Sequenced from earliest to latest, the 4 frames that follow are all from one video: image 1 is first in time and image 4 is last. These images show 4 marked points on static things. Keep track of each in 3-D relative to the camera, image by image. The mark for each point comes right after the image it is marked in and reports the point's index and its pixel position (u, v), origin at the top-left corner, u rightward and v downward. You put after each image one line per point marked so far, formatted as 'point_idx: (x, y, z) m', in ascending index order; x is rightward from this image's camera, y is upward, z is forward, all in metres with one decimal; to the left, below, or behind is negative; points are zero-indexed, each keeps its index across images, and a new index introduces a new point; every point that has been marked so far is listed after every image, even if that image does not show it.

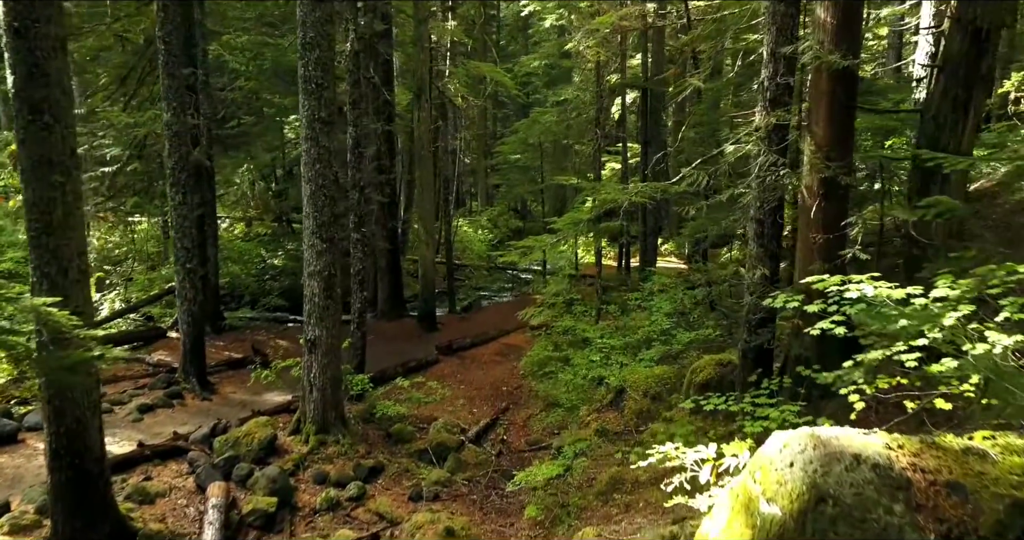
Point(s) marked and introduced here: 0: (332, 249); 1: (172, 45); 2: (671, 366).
0: (-2.6, +0.3, +8.7) m
1: (-5.7, +3.8, +10.0) m
2: (+2.7, -1.6, +10.1) m
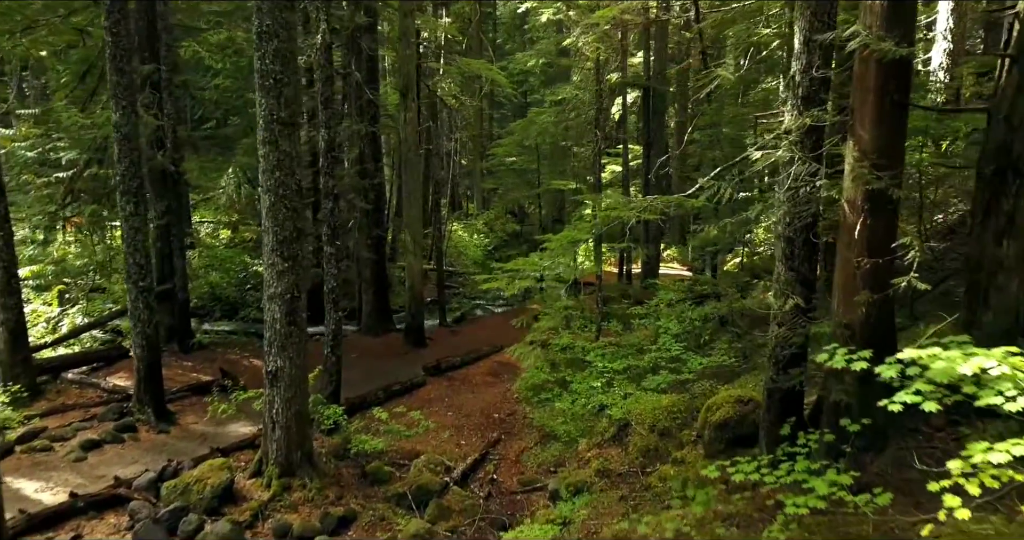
0: (-2.8, 0.0, +7.6) m
1: (-5.9, +3.5, +8.9) m
2: (+2.6, -1.9, +9.1) m
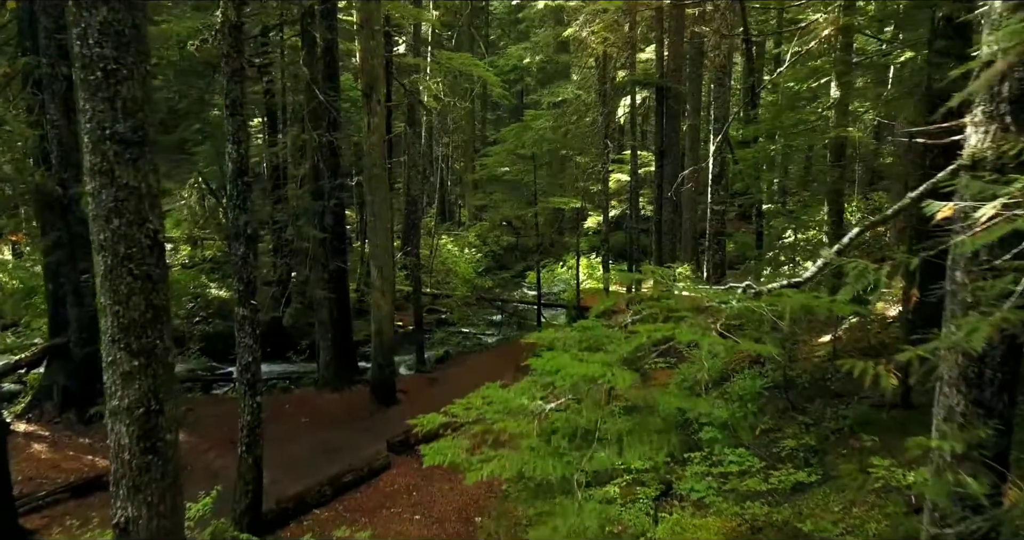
0: (-3.0, -0.8, +4.9) m
1: (-6.1, +2.7, +6.2) m
2: (+2.4, -2.7, +6.4) m
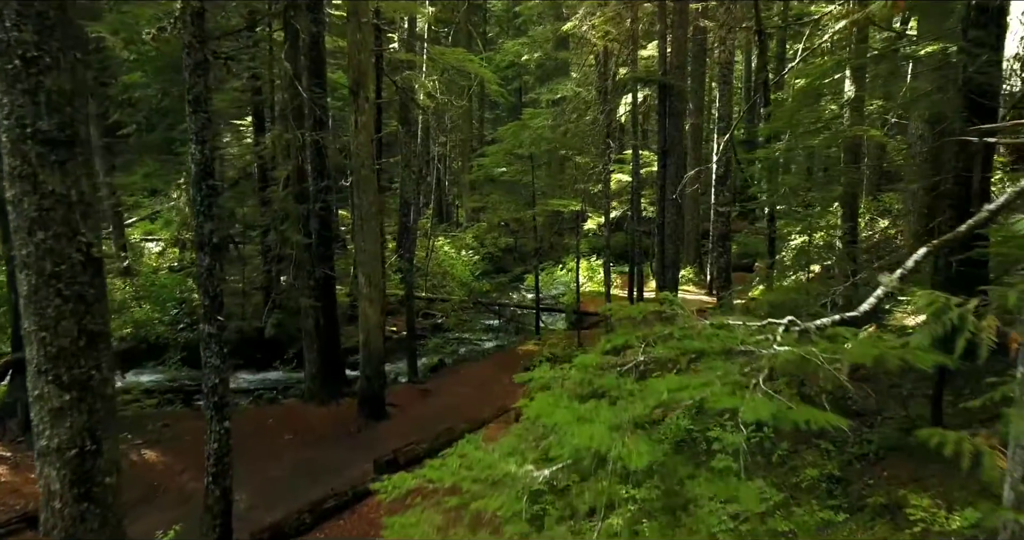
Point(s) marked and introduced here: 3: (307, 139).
0: (-3.0, -0.9, +4.2) m
1: (-6.2, +2.5, +5.5) m
2: (+2.3, -2.9, +5.7) m
3: (-3.5, +2.3, +10.2) m
